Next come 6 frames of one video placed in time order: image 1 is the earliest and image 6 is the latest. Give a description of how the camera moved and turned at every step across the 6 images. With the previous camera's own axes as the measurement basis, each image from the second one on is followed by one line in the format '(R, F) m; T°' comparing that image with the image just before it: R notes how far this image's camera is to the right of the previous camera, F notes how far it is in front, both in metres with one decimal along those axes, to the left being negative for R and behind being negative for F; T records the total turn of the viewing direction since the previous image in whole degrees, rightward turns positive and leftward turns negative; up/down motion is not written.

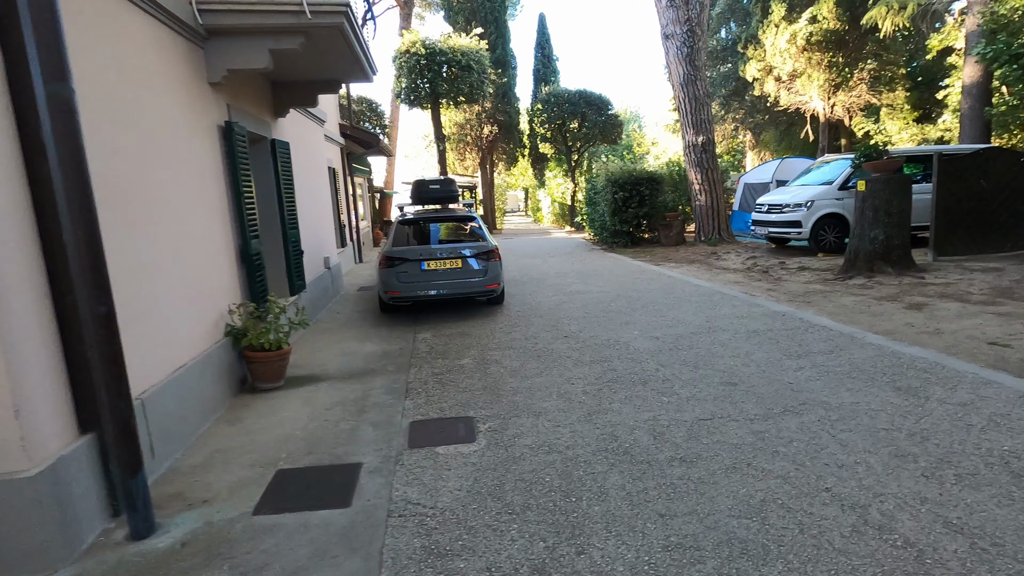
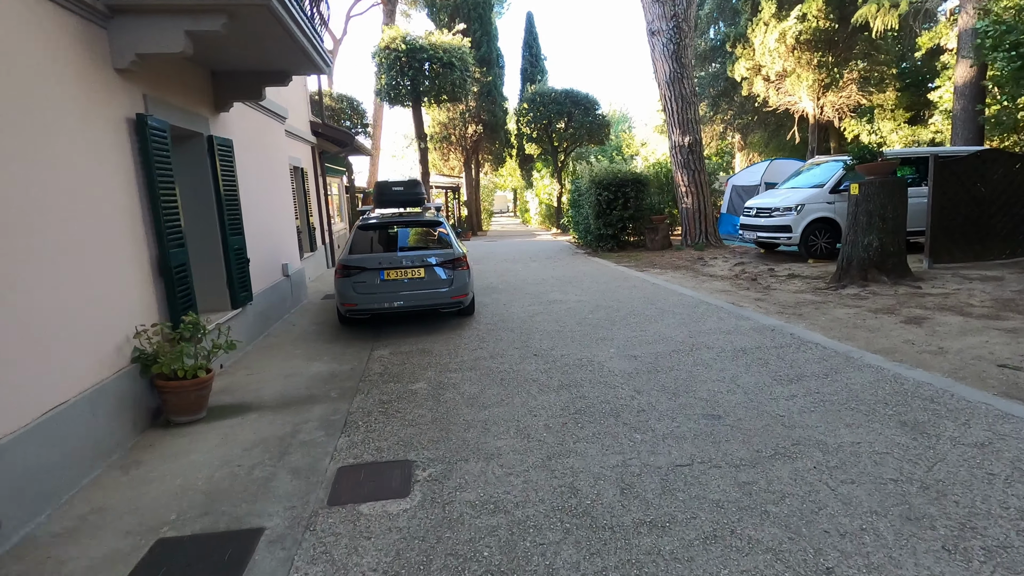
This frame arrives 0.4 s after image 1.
(+0.3, +0.6) m; +1°
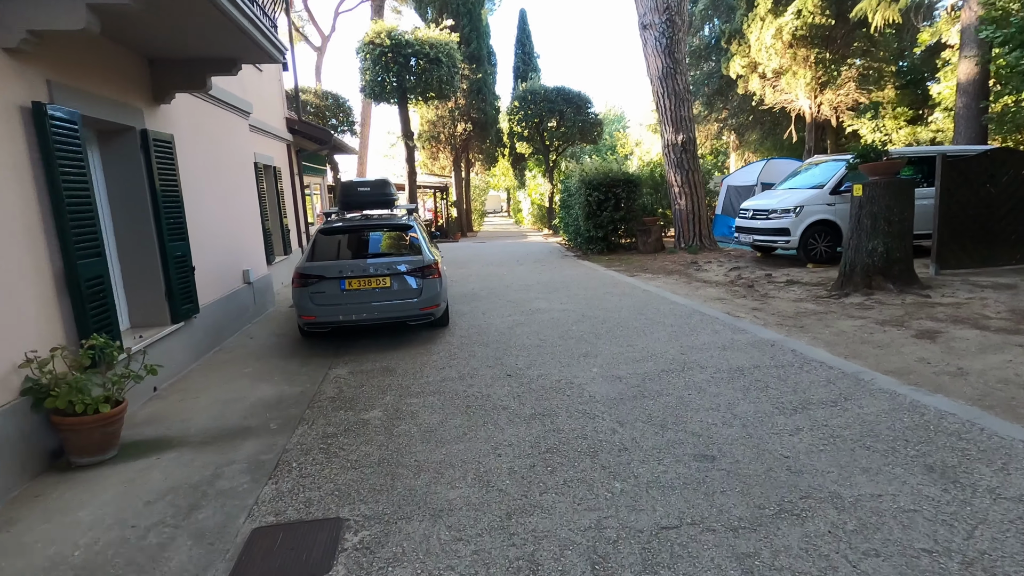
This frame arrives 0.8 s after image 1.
(+0.2, +0.6) m; 0°
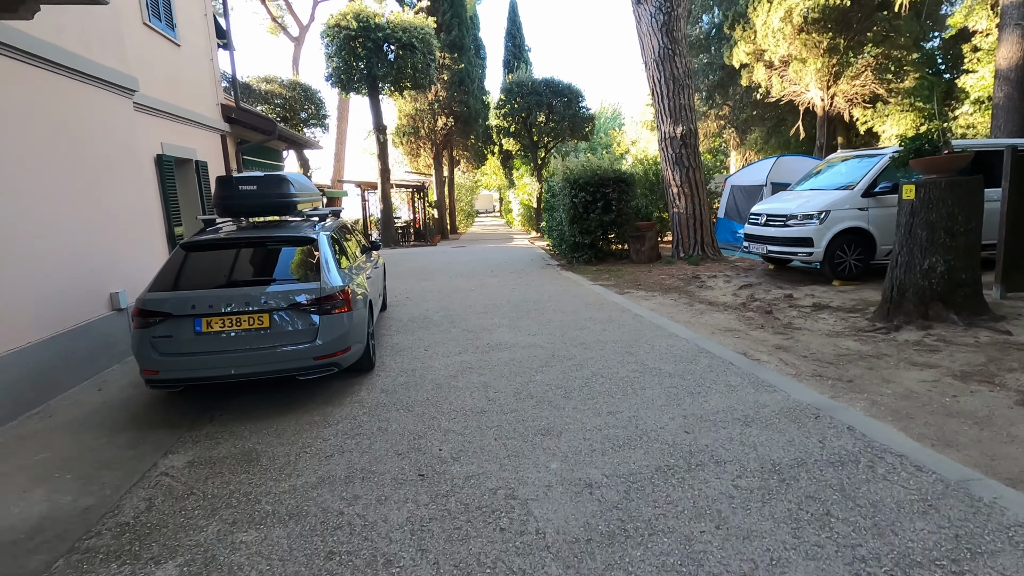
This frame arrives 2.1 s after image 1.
(+0.5, +1.8) m; 0°
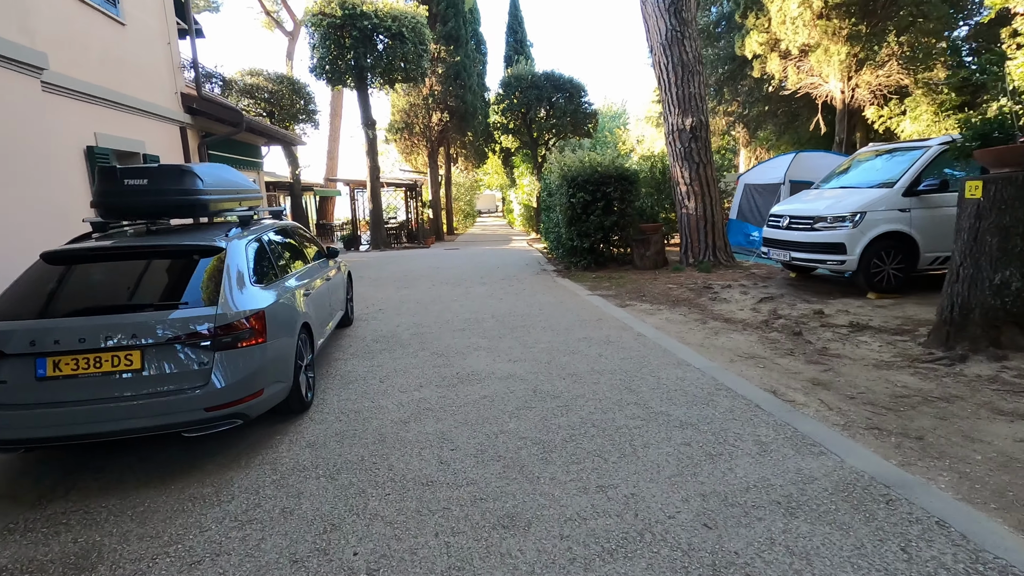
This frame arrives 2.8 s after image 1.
(+0.3, +1.1) m; -1°
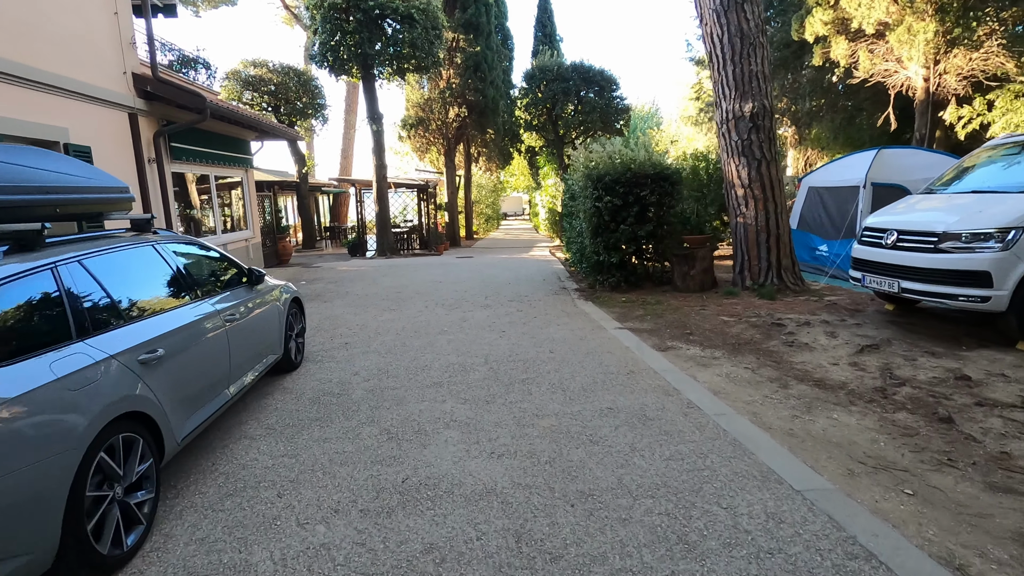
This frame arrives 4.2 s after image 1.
(+0.3, +1.9) m; -3°
